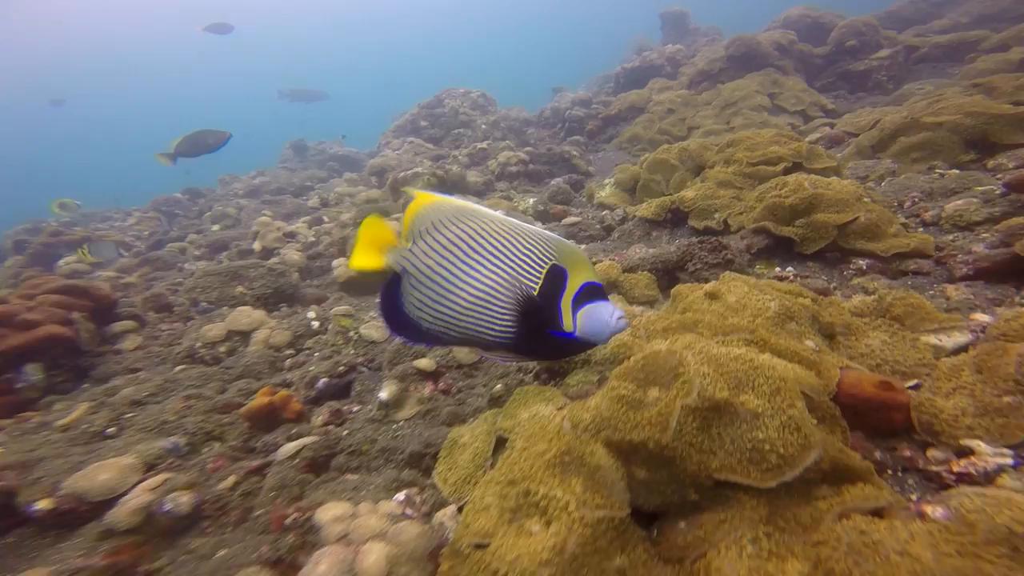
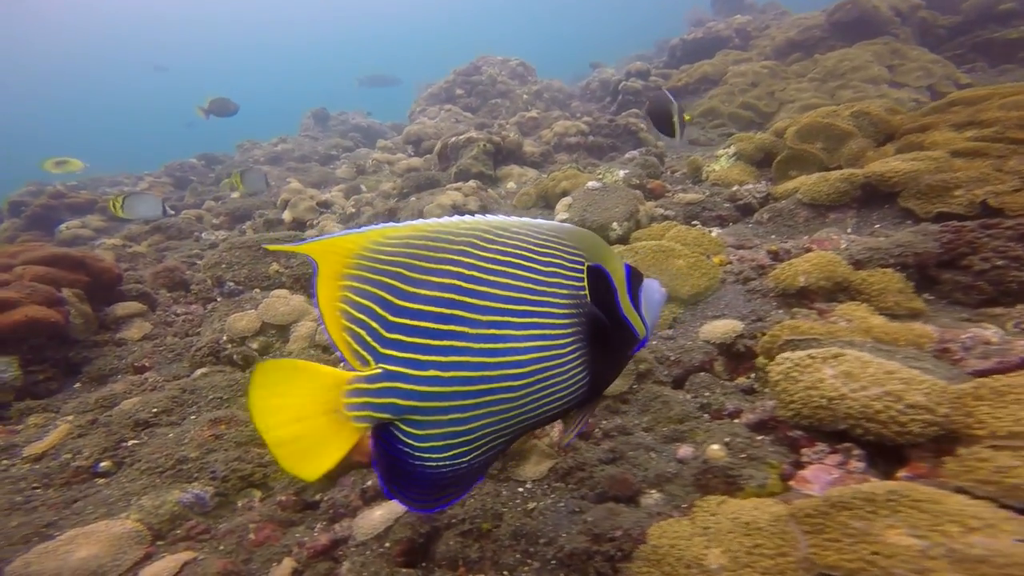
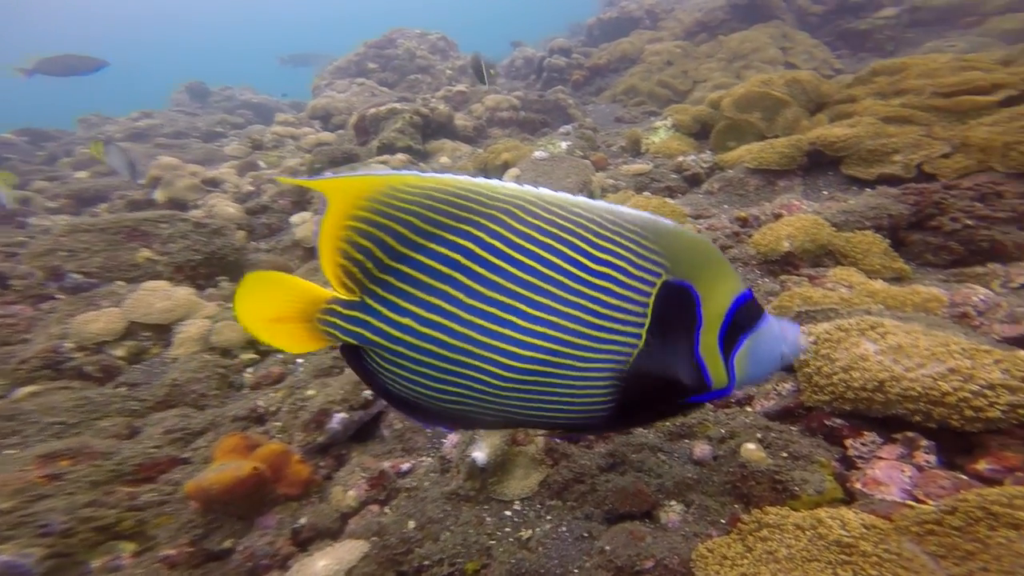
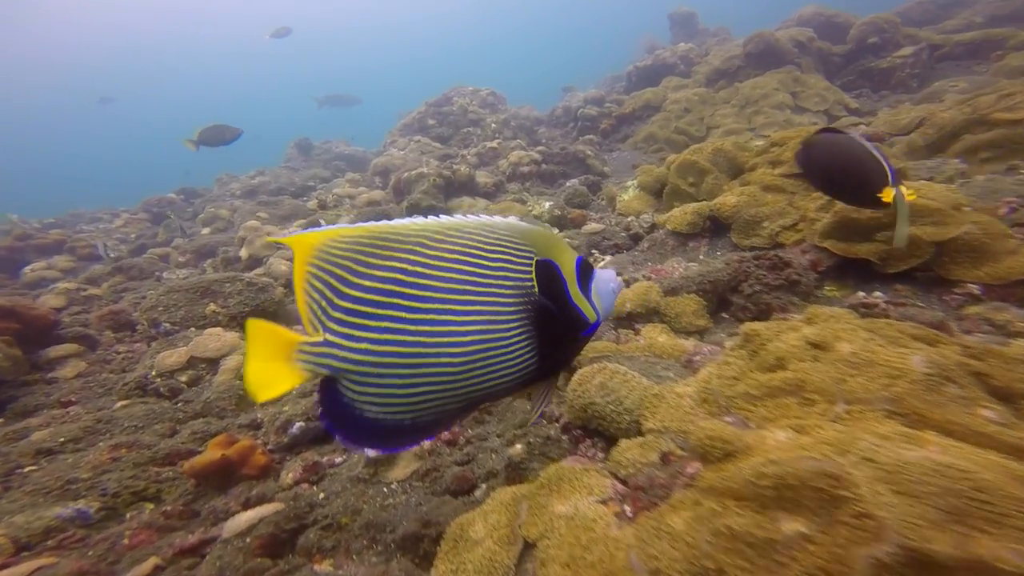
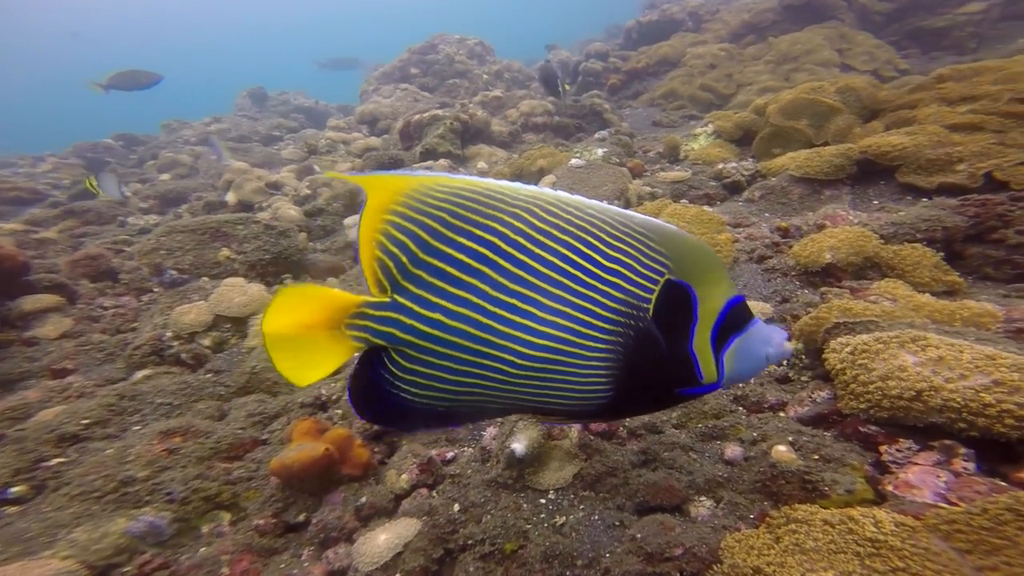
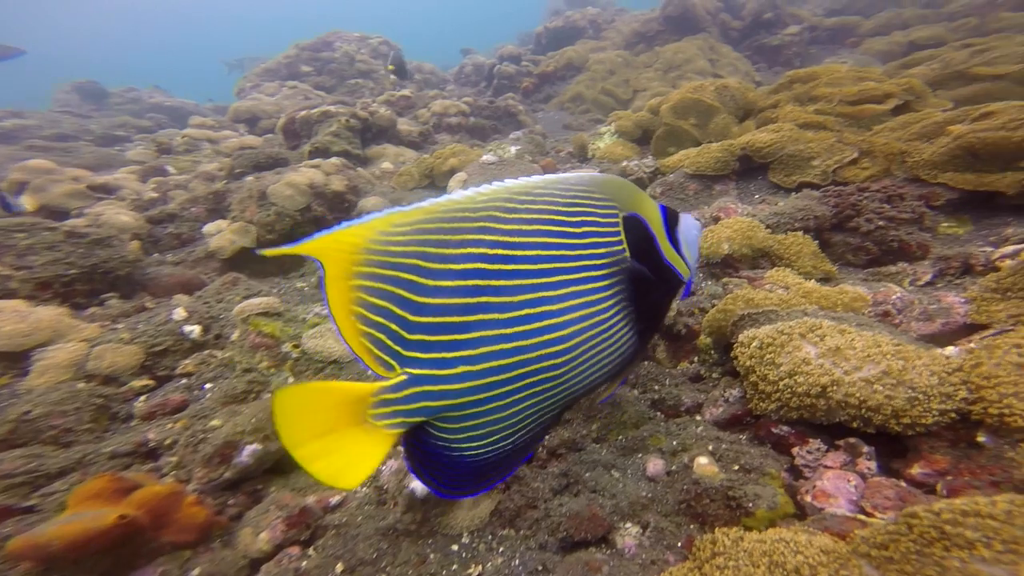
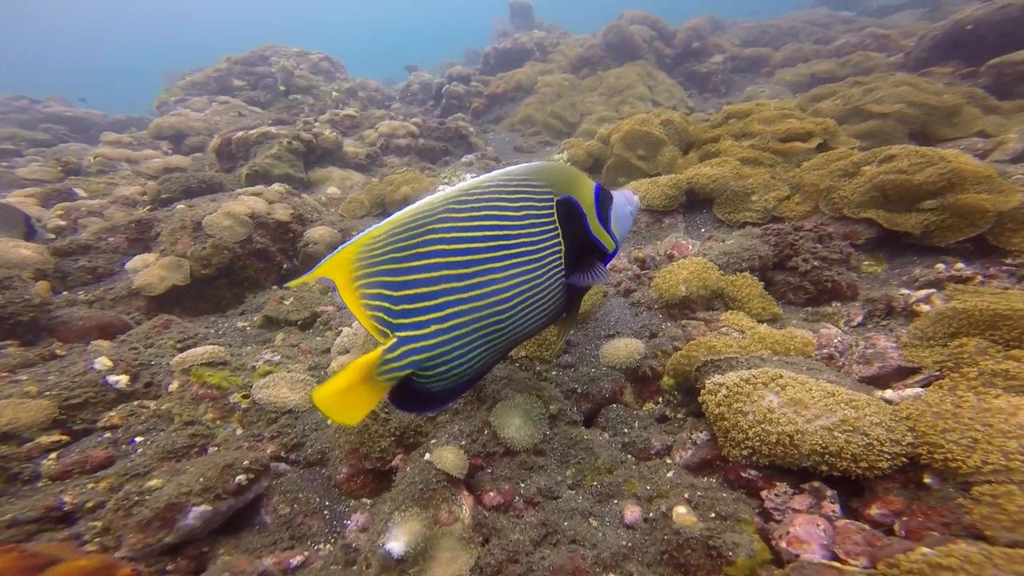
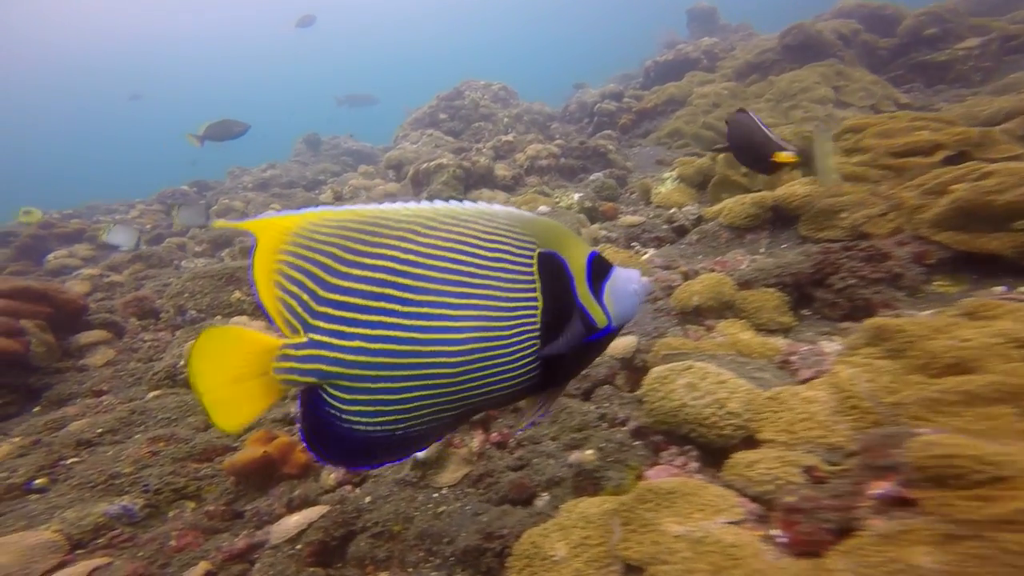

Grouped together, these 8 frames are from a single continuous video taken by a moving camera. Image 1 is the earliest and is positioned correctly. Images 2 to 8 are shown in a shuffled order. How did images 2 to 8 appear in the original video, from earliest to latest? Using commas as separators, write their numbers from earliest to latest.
4, 8, 2, 5, 3, 6, 7
